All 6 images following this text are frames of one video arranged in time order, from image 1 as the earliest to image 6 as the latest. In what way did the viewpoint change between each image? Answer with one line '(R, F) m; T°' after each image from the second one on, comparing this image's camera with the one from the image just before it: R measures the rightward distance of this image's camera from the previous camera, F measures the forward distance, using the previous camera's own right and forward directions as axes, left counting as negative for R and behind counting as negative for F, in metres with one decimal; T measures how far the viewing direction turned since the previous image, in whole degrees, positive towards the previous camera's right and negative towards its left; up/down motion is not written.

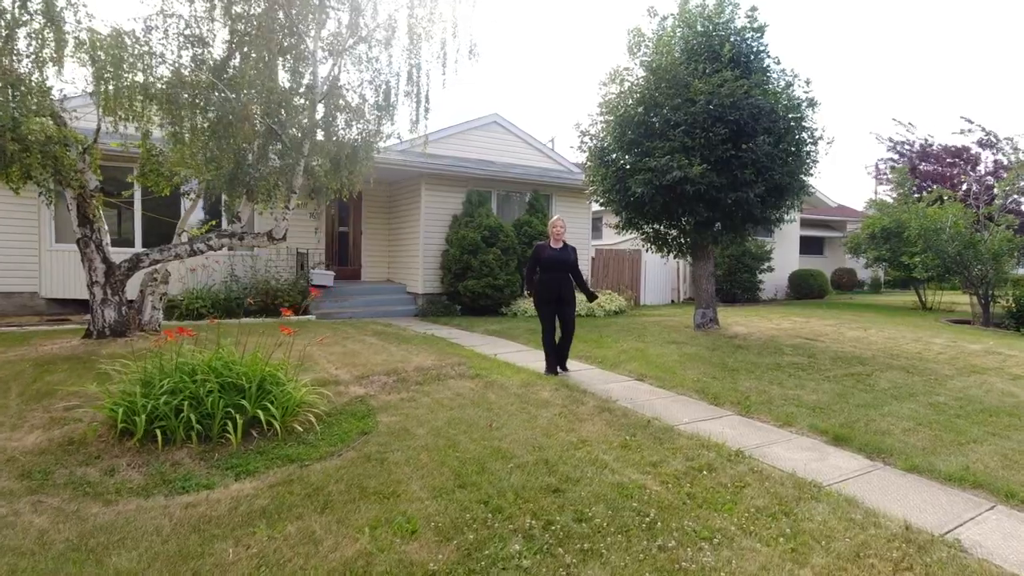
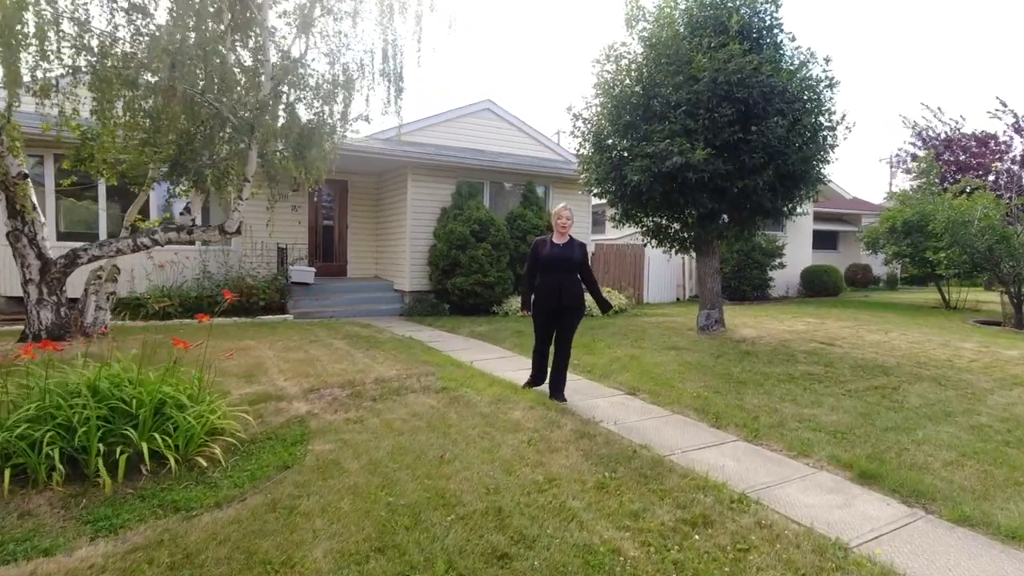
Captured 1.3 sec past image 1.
(+0.3, +0.8) m; -1°
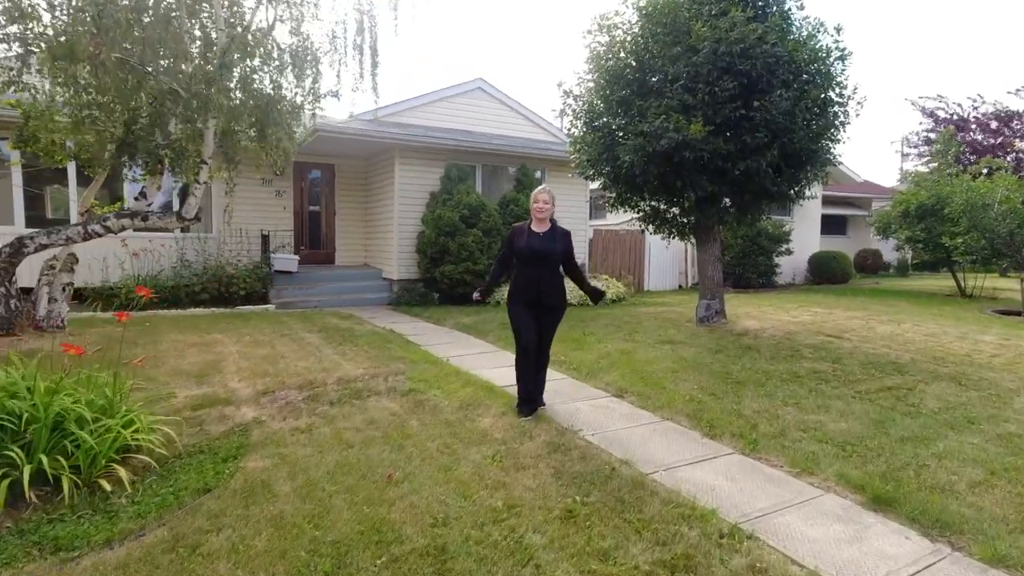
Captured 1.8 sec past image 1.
(+0.3, +0.5) m; -1°
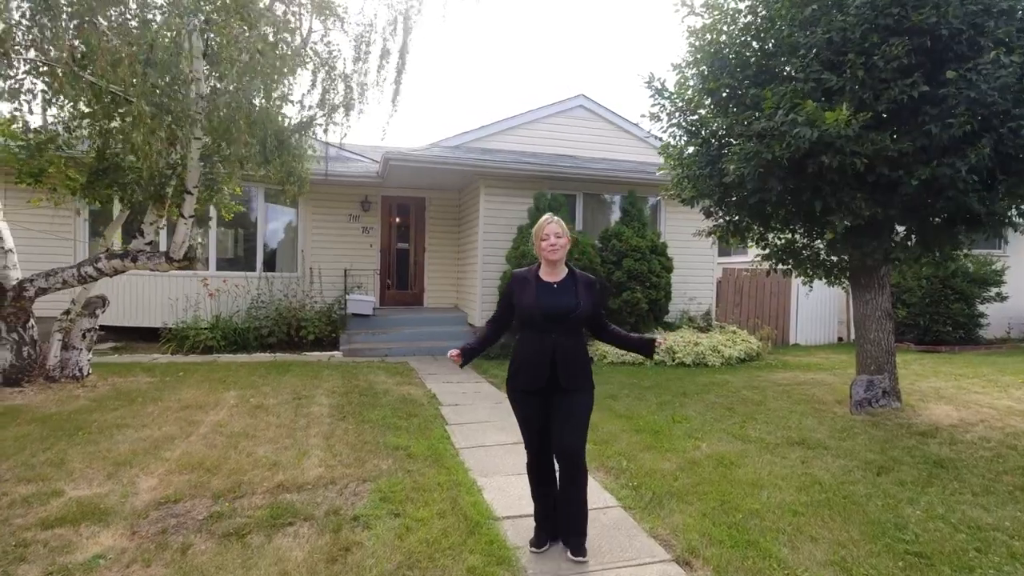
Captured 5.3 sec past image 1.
(+0.8, +1.9) m; -14°
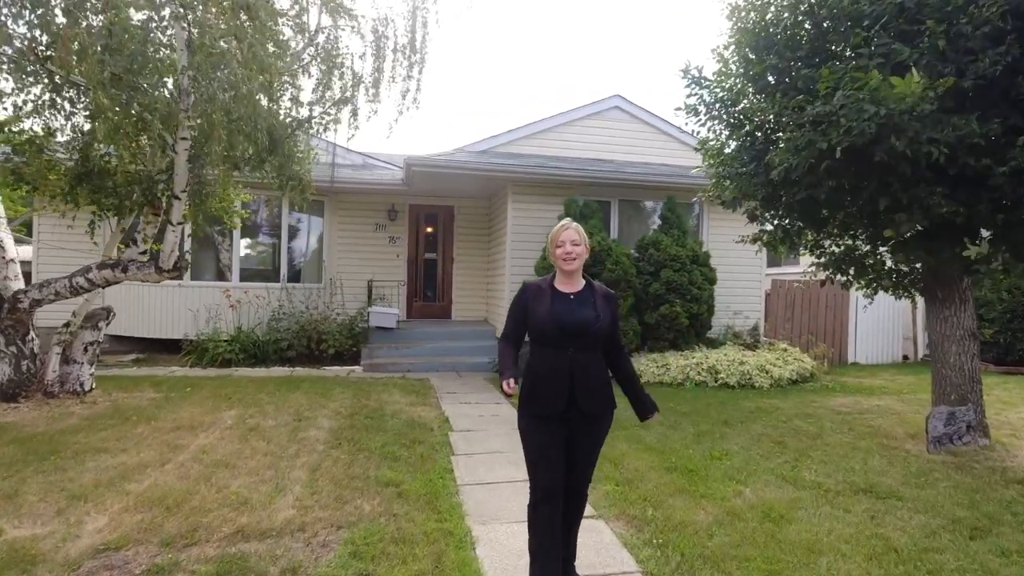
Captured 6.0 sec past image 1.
(+0.2, +0.6) m; -4°
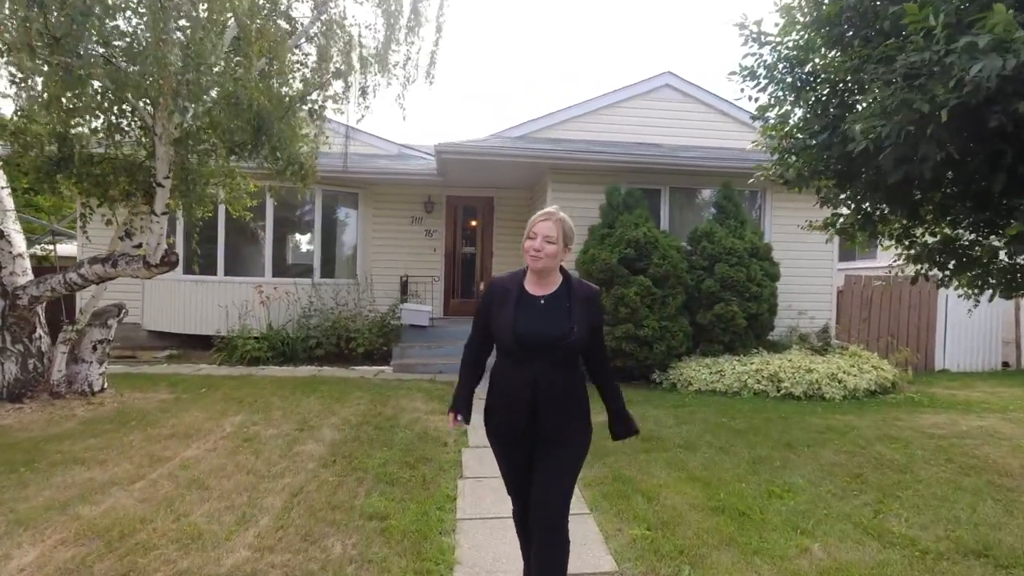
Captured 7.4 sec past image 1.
(+0.3, +0.7) m; -5°
